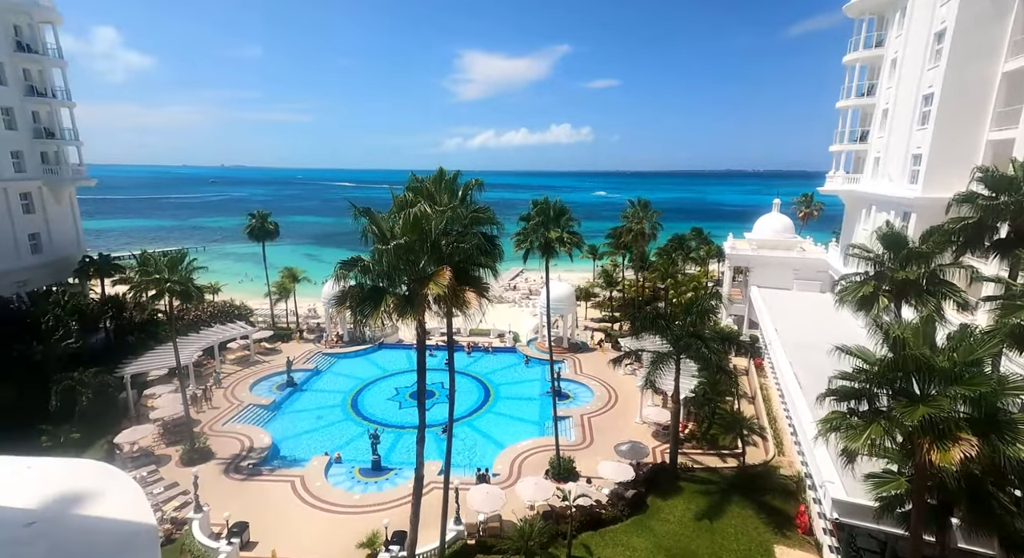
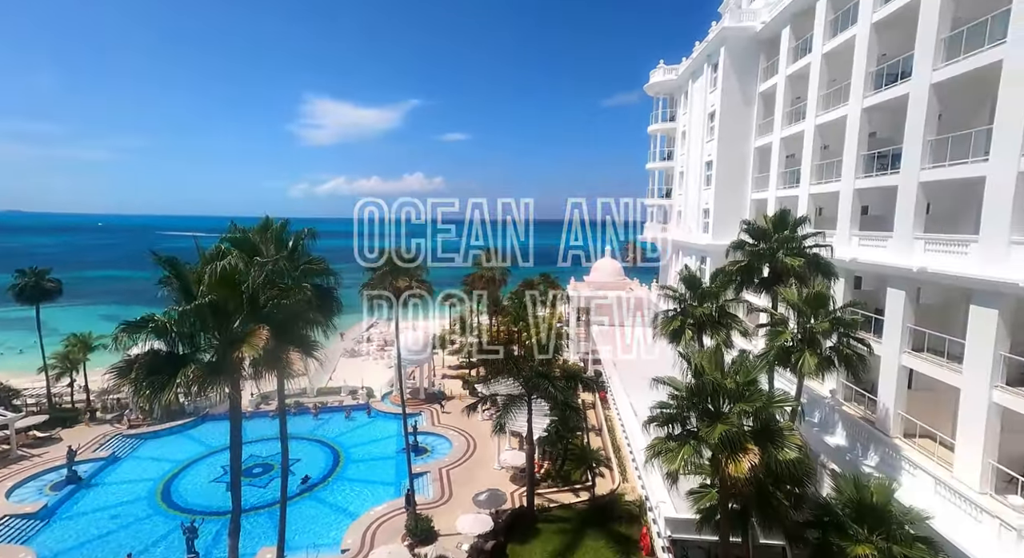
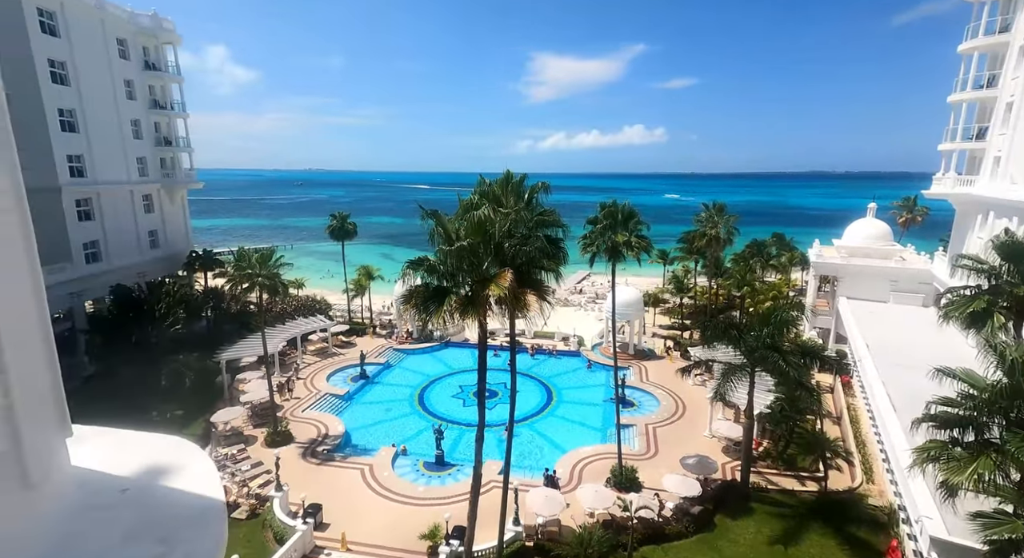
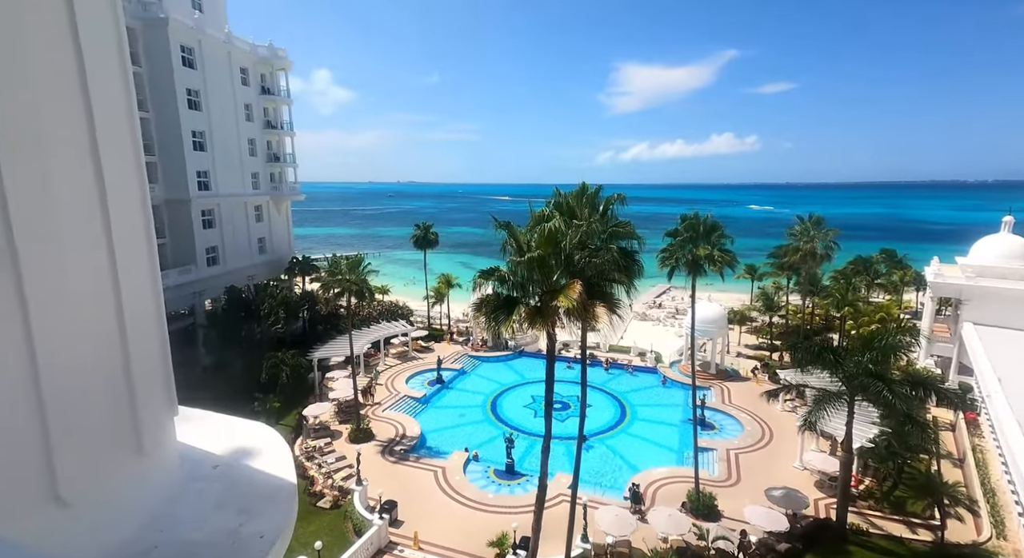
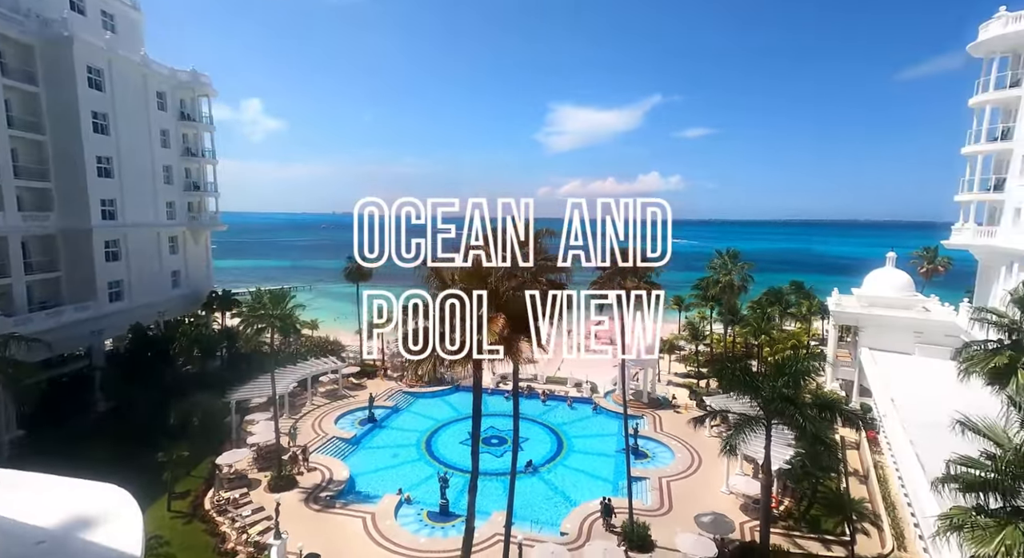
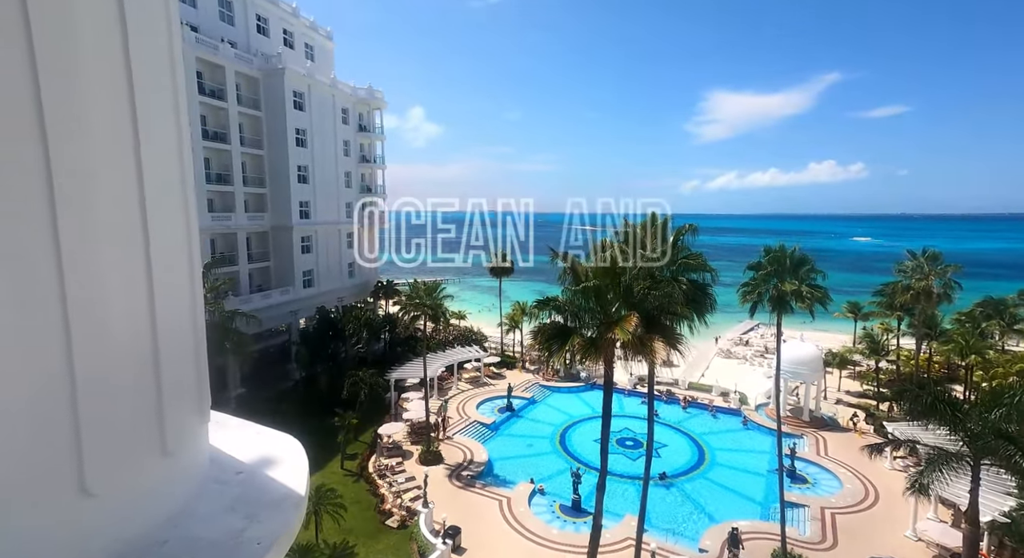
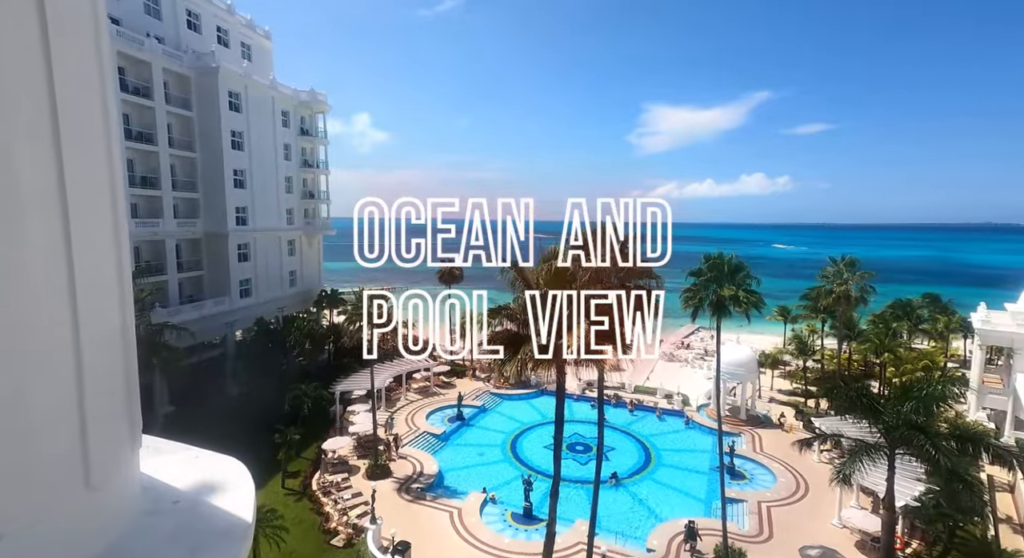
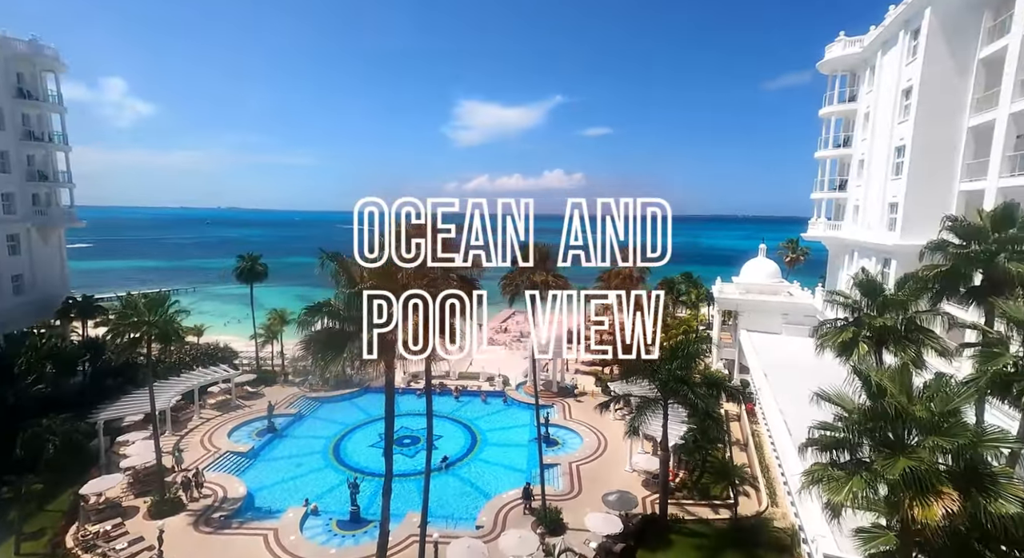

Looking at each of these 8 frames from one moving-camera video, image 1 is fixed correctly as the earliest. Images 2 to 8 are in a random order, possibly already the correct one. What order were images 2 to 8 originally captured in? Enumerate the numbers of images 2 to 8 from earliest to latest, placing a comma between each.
3, 4, 6, 7, 5, 8, 2
